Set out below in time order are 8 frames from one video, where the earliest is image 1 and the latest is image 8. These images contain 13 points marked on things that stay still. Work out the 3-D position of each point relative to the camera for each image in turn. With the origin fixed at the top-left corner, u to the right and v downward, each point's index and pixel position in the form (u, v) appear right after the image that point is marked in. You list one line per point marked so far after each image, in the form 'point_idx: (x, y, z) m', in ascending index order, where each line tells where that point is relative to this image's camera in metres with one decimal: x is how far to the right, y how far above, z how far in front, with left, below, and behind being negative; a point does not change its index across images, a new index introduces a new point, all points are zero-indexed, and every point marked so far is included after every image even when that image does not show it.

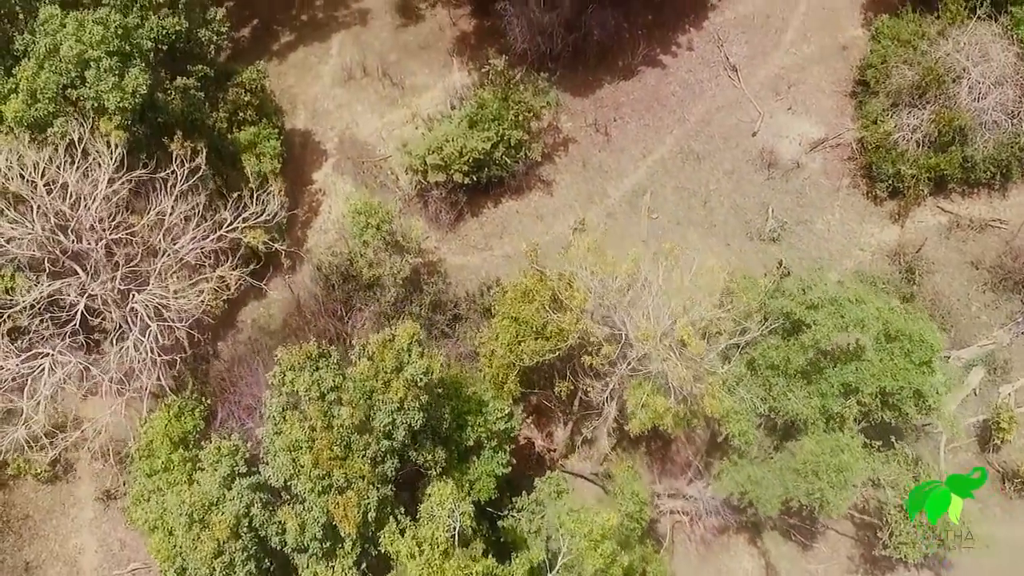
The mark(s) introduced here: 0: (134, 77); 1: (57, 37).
0: (-5.8, +3.2, +16.9) m
1: (-6.8, +3.8, +16.6) m
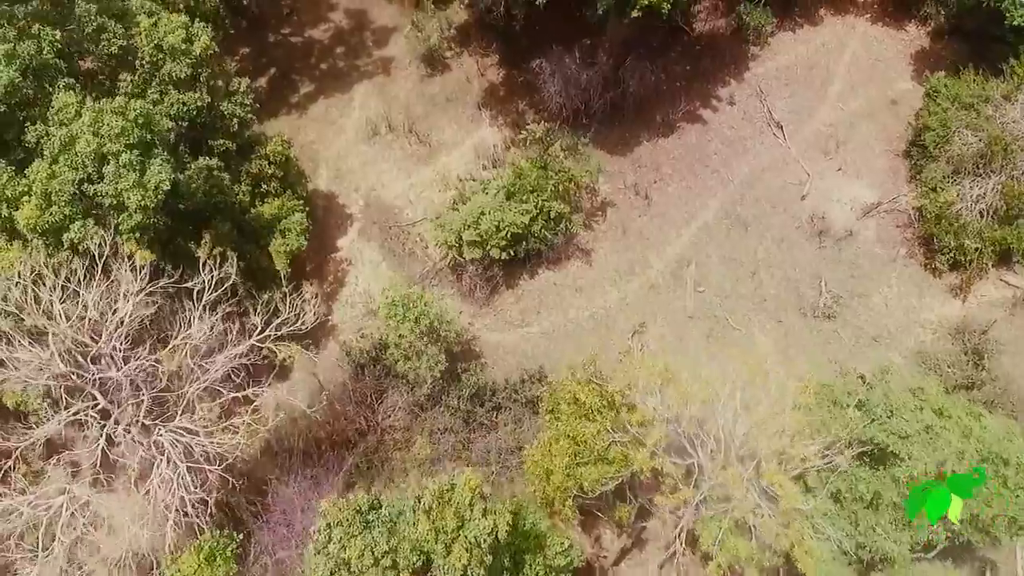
0: (-5.0, +1.6, +15.5) m
1: (-6.1, +2.2, +15.2) m
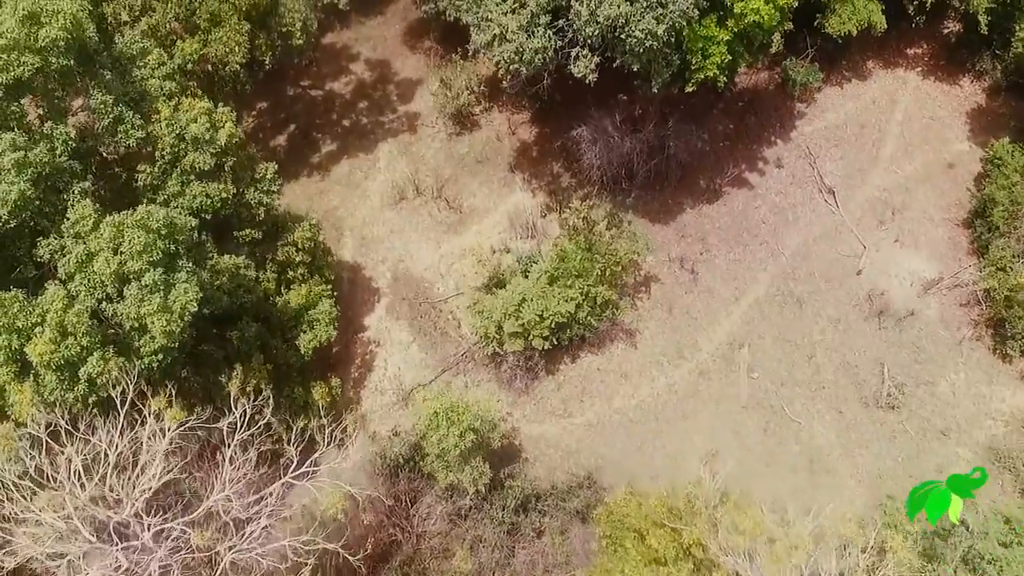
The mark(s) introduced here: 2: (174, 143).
0: (-4.2, 0.0, +14.1) m
1: (-5.3, +0.5, +13.8) m
2: (-5.1, +2.2, +16.6) m
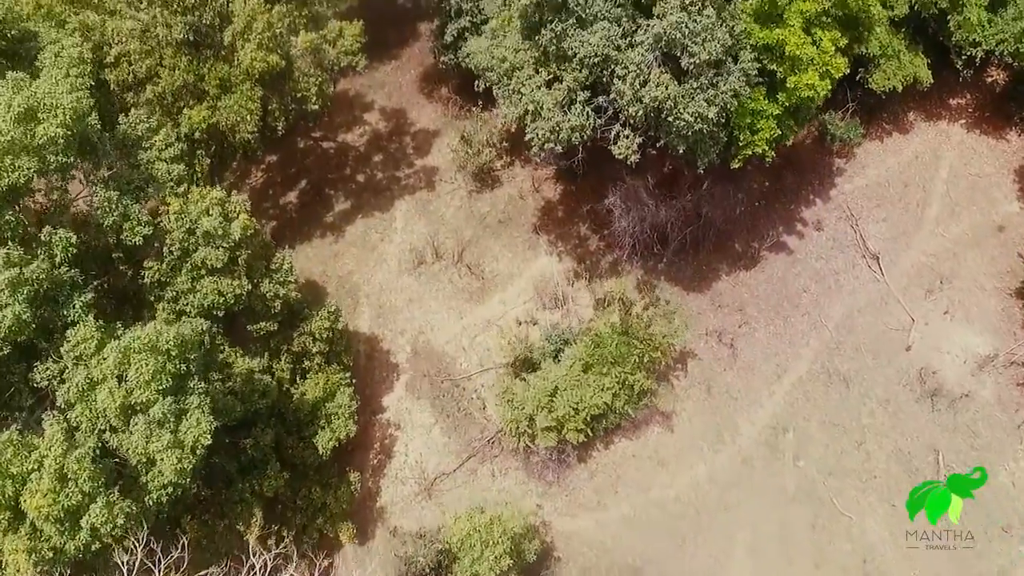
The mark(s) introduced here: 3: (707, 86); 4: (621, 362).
0: (-3.7, -1.6, +12.7) m
1: (-4.7, -1.0, +12.4) m
2: (-4.6, +0.7, +15.3) m
3: (+2.8, +2.9, +15.8) m
4: (+1.9, -1.3, +18.8) m
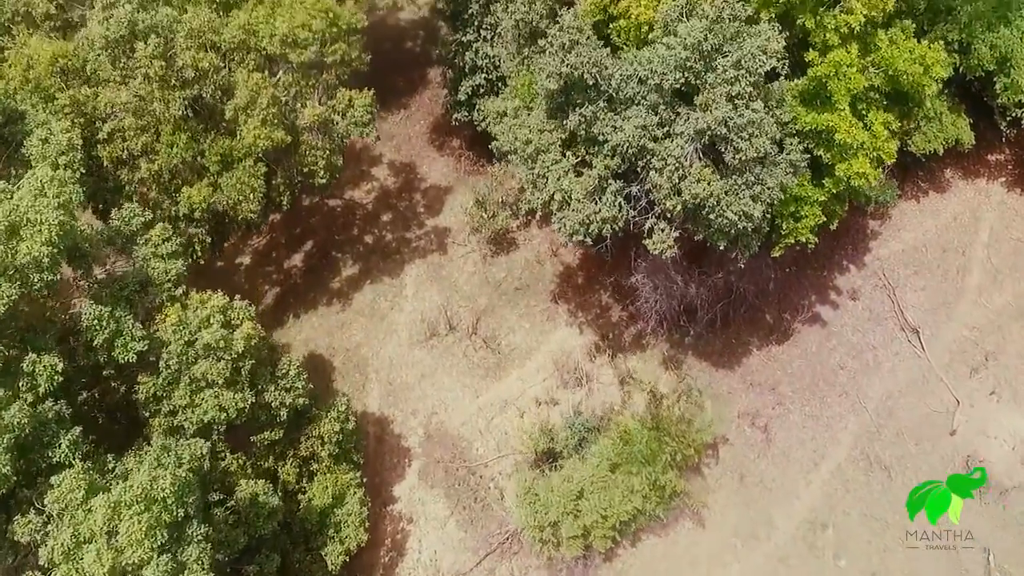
0: (-3.3, -3.1, +11.4) m
1: (-4.3, -2.5, +11.1) m
2: (-4.2, -0.8, +14.0) m
3: (+3.2, +1.4, +14.5) m
4: (+2.2, -2.8, +17.5) m
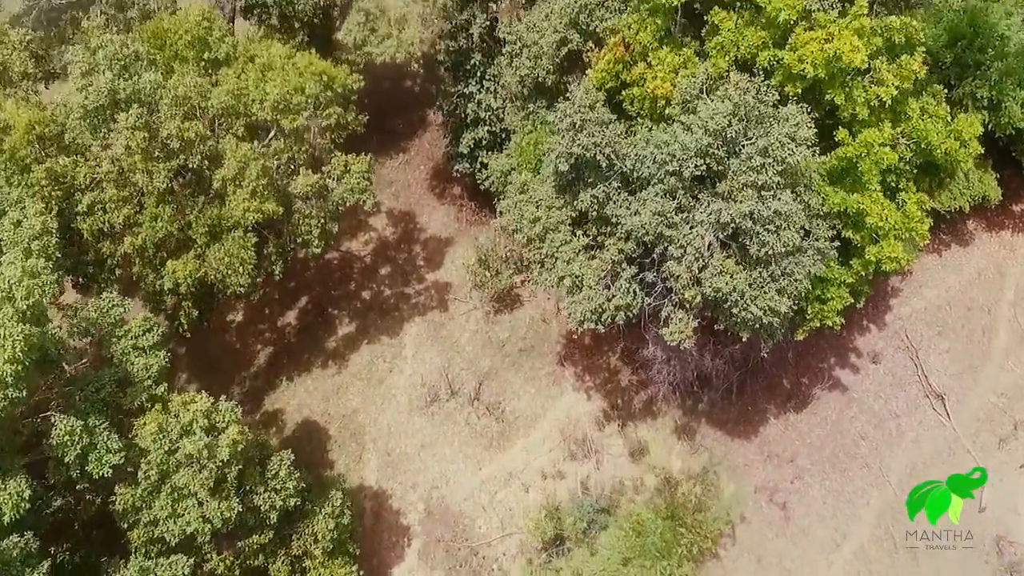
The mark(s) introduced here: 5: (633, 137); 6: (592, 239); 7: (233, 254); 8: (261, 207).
0: (-3.2, -4.3, +10.4) m
1: (-4.3, -3.8, +10.0) m
2: (-4.1, -2.0, +12.9) m
3: (+3.3, +0.2, +13.4) m
4: (+2.3, -4.0, +16.4) m
5: (+1.6, +2.0, +14.6) m
6: (+1.1, +0.7, +15.1) m
7: (-4.3, +0.5, +17.1) m
8: (-3.8, +1.2, +16.5) m
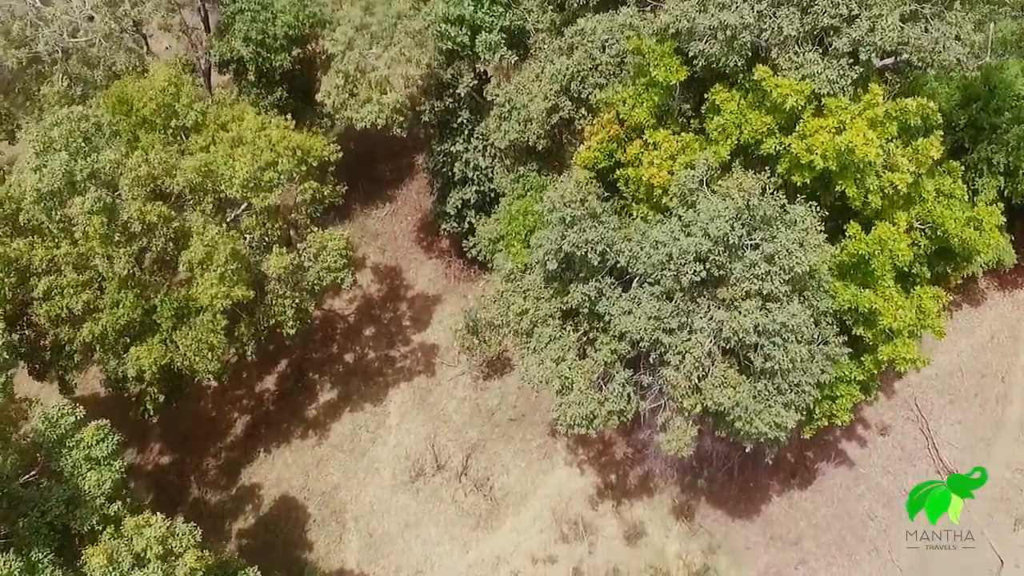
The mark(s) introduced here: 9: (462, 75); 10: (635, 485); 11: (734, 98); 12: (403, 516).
0: (-3.4, -5.6, +9.3) m
1: (-4.4, -5.0, +9.0) m
2: (-4.3, -3.3, +11.8) m
3: (+3.1, -1.1, +12.4) m
4: (+2.1, -5.3, +15.4) m
5: (+1.4, +0.7, +13.5) m
6: (+0.9, -0.6, +14.0) m
7: (-4.5, -0.7, +16.0) m
8: (-4.0, -0.1, +15.4) m
9: (-0.9, +3.6, +18.8) m
10: (+2.2, -3.6, +19.8) m
11: (+2.8, +2.4, +13.6) m
12: (-2.0, -4.1, +19.8) m
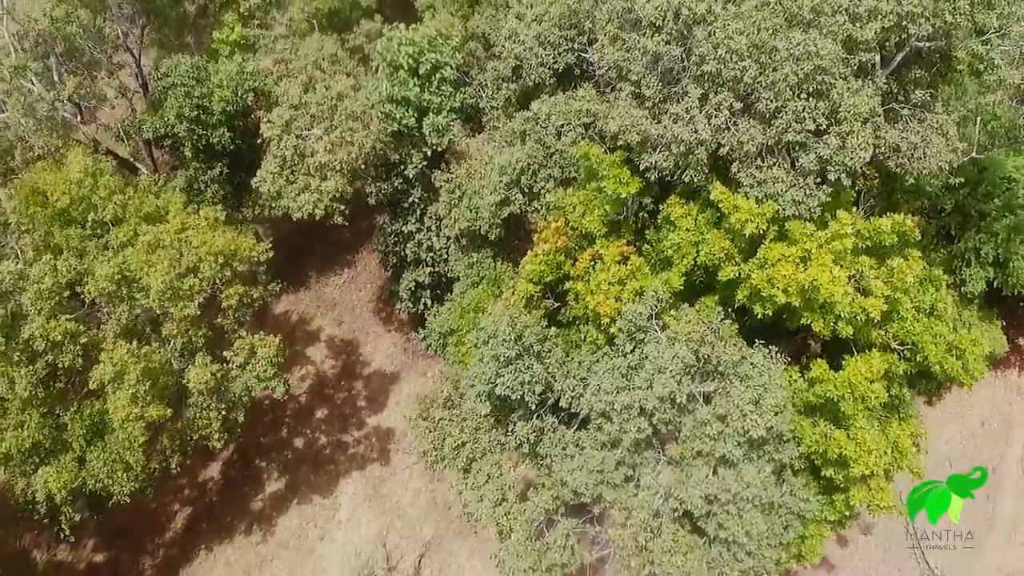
0: (-4.2, -7.1, +8.0) m
1: (-5.2, -6.6, +7.6) m
2: (-5.1, -4.9, +10.5) m
3: (+2.3, -2.7, +11.0) m
4: (+1.4, -6.8, +14.1) m
5: (+0.7, -0.8, +12.2) m
6: (+0.2, -2.1, +12.7) m
7: (-5.3, -2.3, +14.7) m
8: (-4.7, -1.6, +14.1) m
9: (-1.6, +2.1, +17.4) m
10: (+1.5, -5.1, +18.5) m
11: (+2.0, +0.8, +12.3) m
12: (-2.7, -5.6, +18.4) m
